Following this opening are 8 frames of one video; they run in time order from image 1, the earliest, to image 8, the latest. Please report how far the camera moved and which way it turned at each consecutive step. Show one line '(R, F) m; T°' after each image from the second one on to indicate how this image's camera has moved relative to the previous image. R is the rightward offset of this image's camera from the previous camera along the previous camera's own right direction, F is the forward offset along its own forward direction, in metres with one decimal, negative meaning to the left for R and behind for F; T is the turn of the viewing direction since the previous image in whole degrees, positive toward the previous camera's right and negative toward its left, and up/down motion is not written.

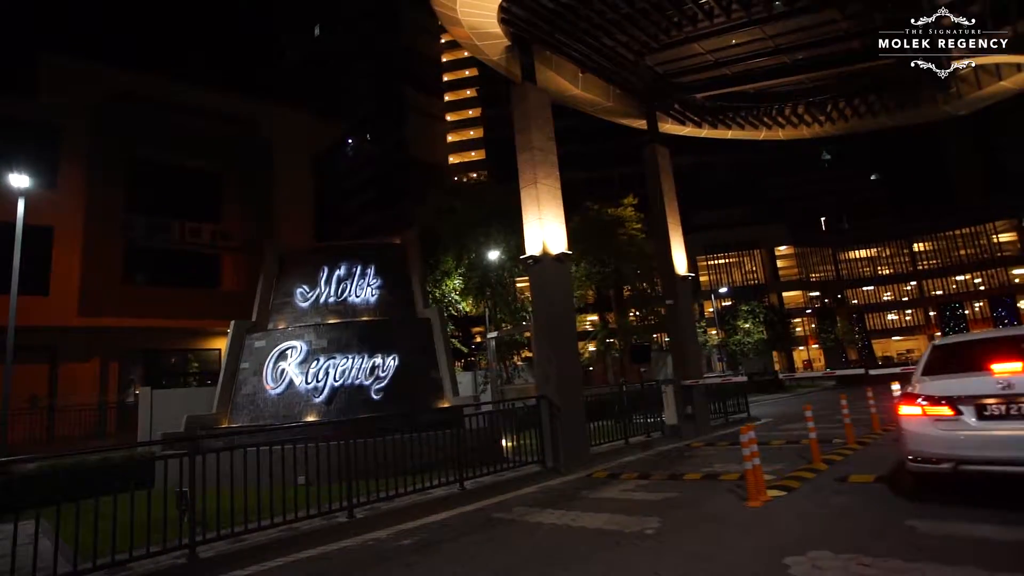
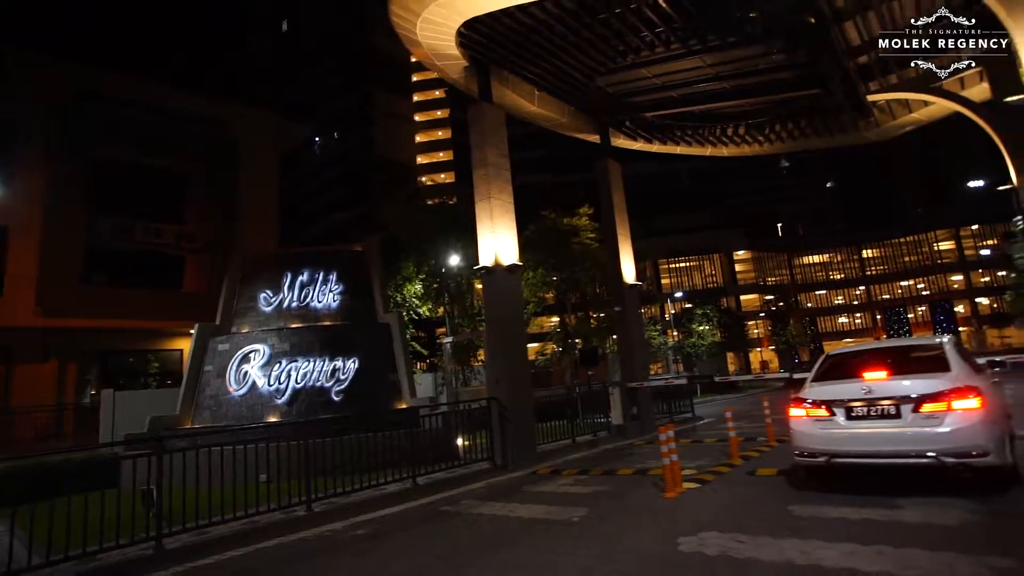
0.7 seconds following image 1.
(+0.3, -0.8) m; +3°
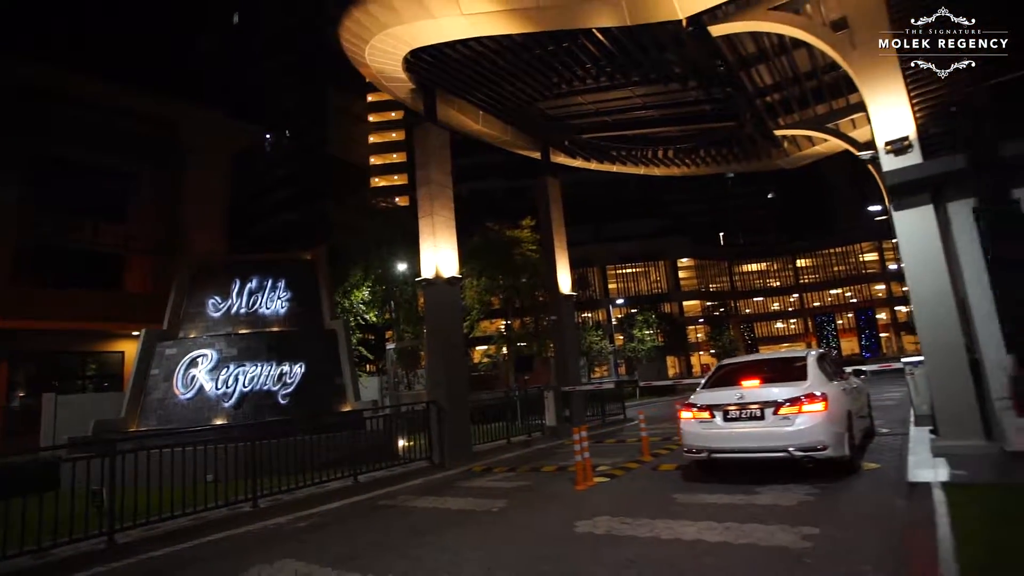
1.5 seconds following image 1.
(+0.3, -1.0) m; +4°
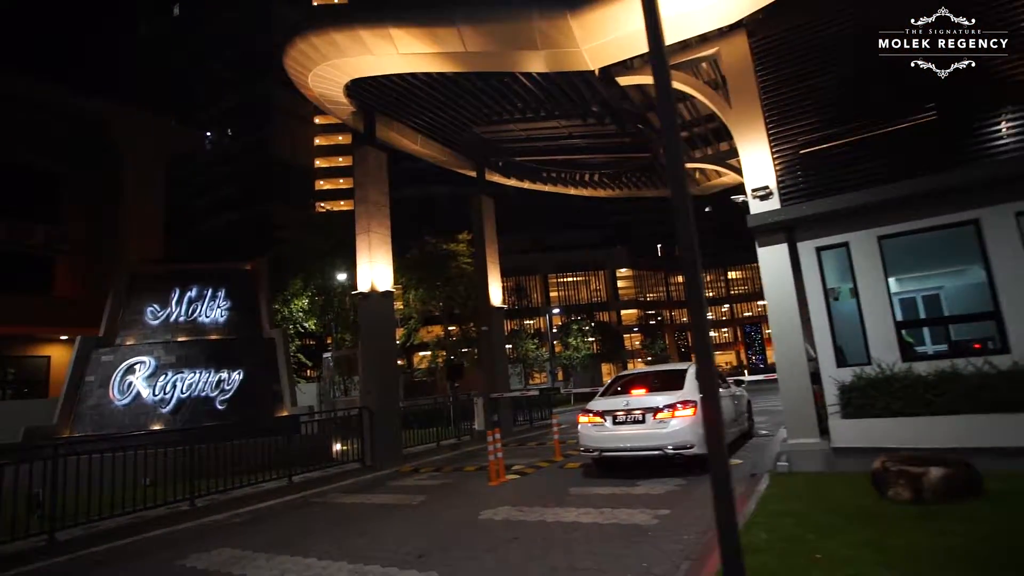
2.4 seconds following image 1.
(+0.4, -1.2) m; +5°
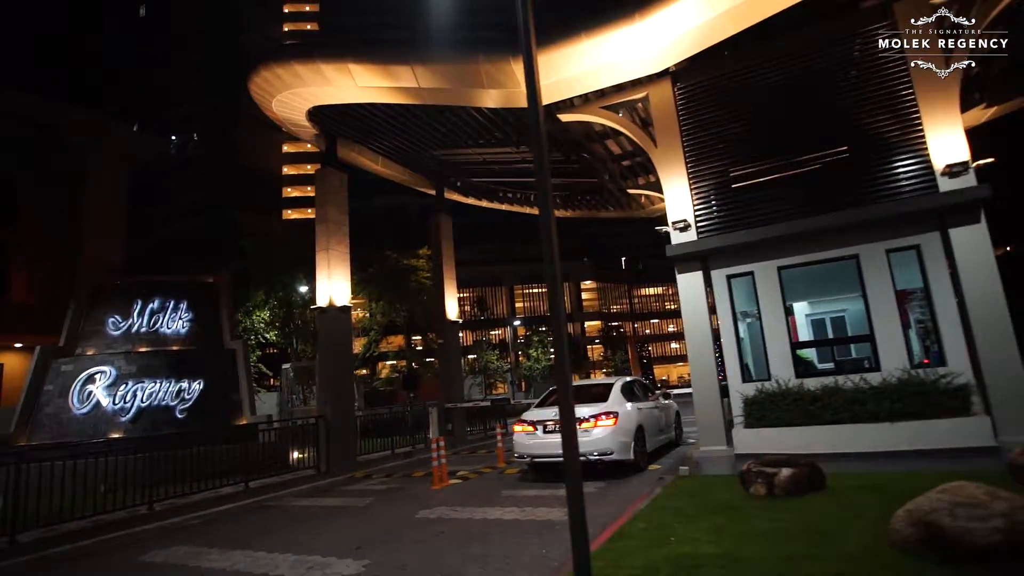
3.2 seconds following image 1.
(+0.5, -1.0) m; +3°
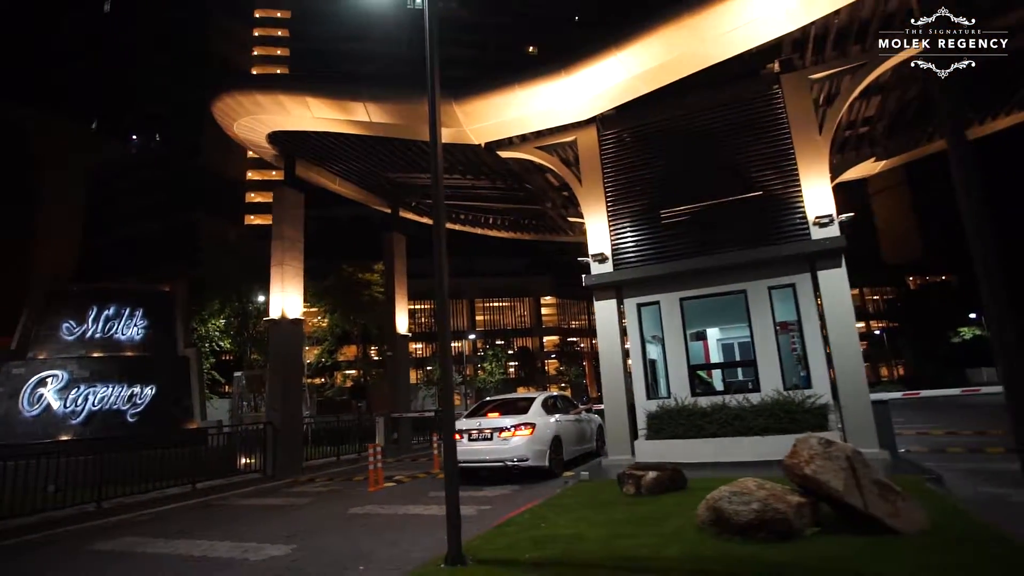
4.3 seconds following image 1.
(+0.6, -1.2) m; +3°
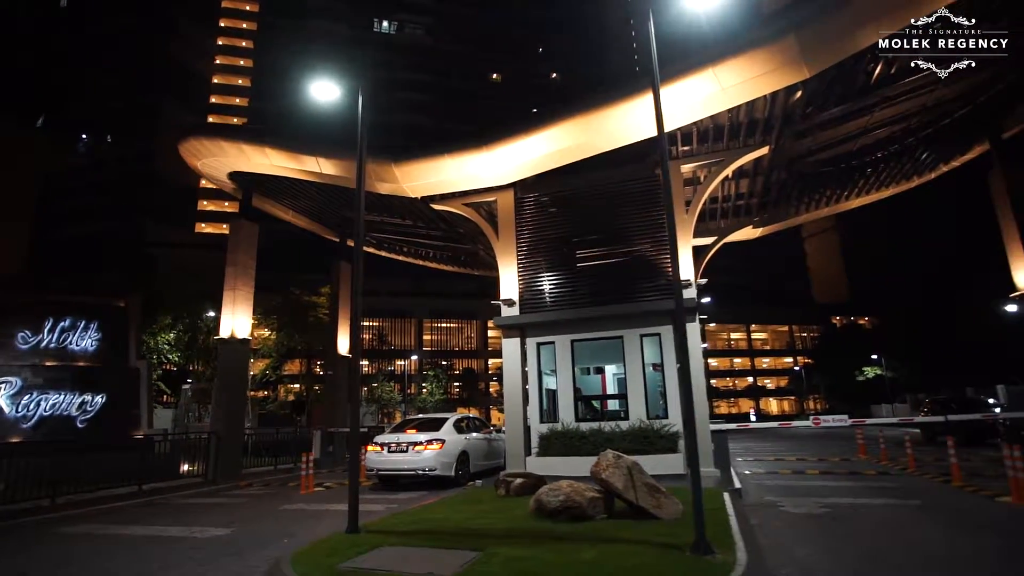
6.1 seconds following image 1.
(+0.8, -2.4) m; +4°
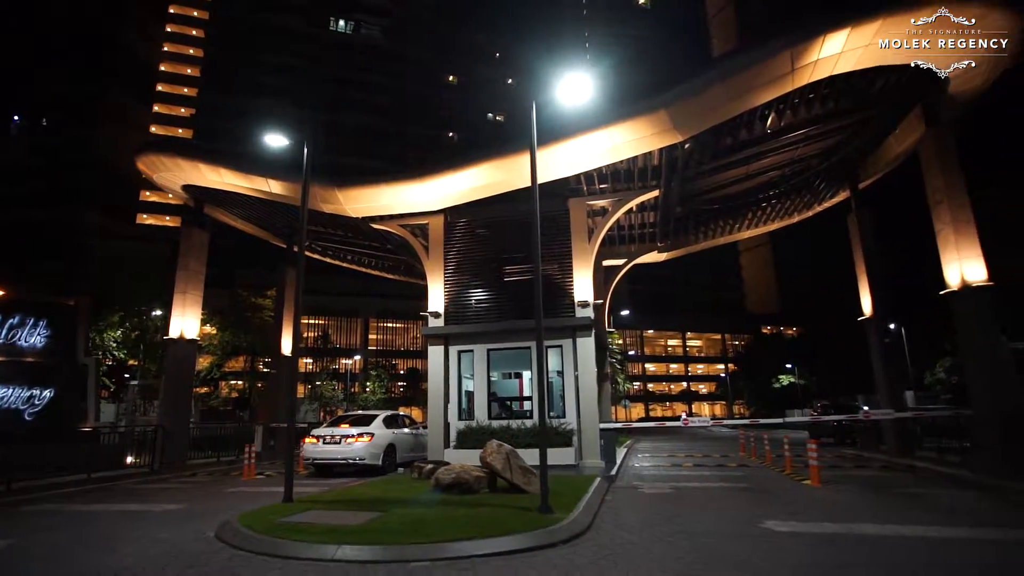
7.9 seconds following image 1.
(+0.7, -2.2) m; +5°
